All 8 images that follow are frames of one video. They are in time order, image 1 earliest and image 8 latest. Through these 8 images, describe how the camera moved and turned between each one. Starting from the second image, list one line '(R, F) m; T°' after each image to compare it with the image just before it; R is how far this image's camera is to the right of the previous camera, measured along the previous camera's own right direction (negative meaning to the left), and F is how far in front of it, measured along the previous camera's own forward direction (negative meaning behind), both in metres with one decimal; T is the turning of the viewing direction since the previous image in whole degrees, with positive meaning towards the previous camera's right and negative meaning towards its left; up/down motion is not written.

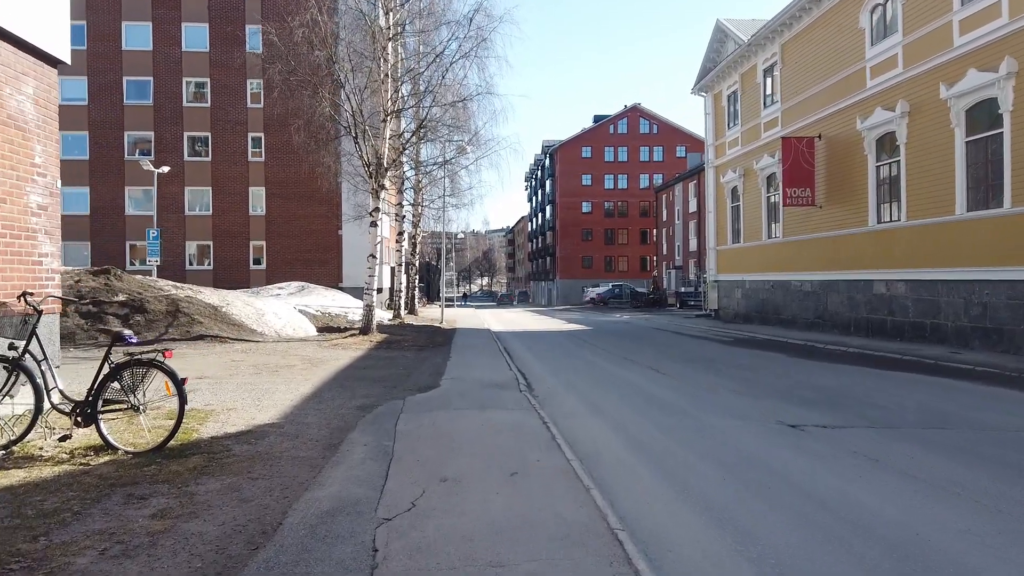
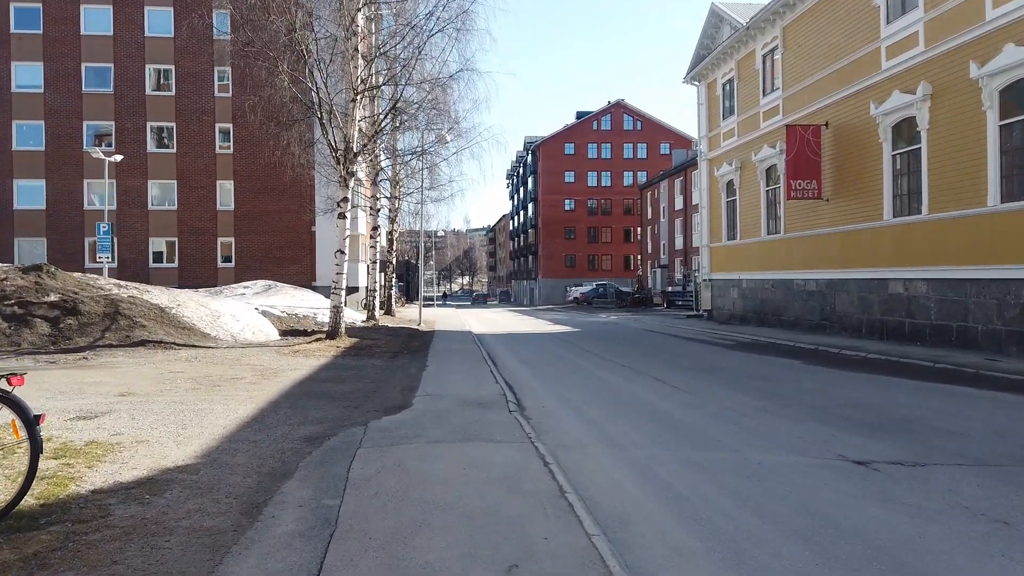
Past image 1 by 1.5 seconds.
(-0.1, +1.9) m; +2°
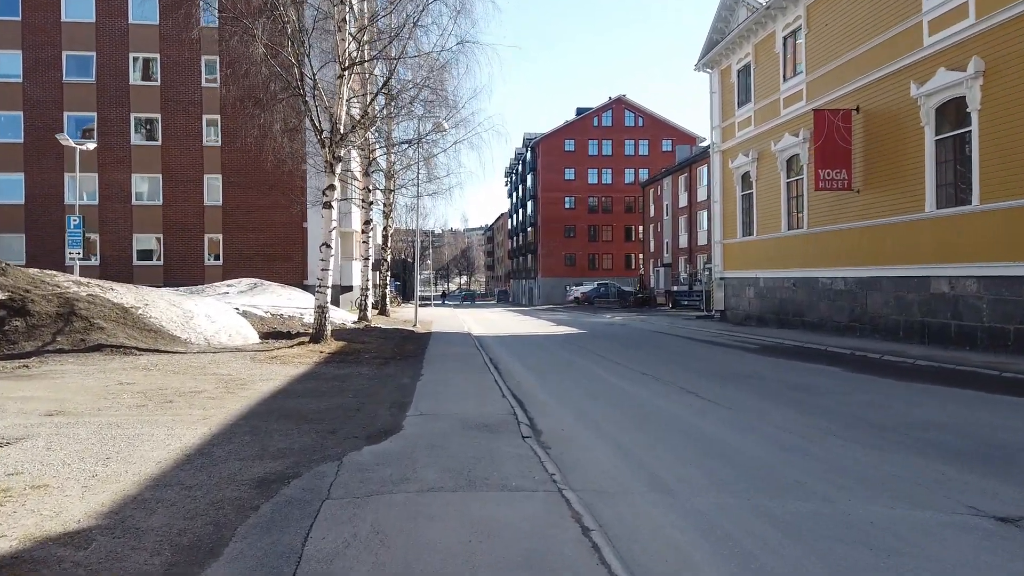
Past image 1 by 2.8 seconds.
(-0.2, +1.8) m; 0°
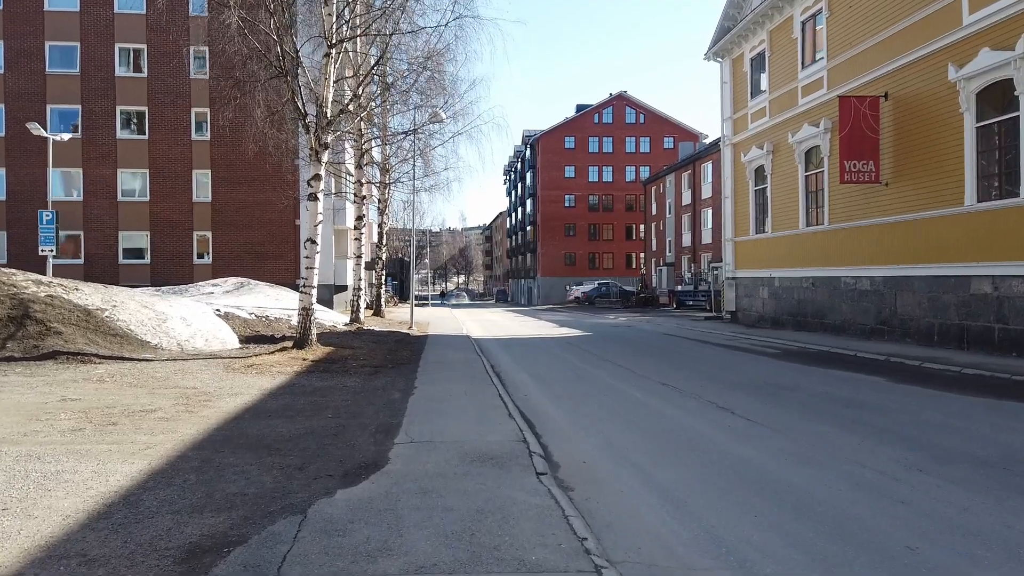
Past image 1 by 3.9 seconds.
(-0.1, +1.4) m; 0°
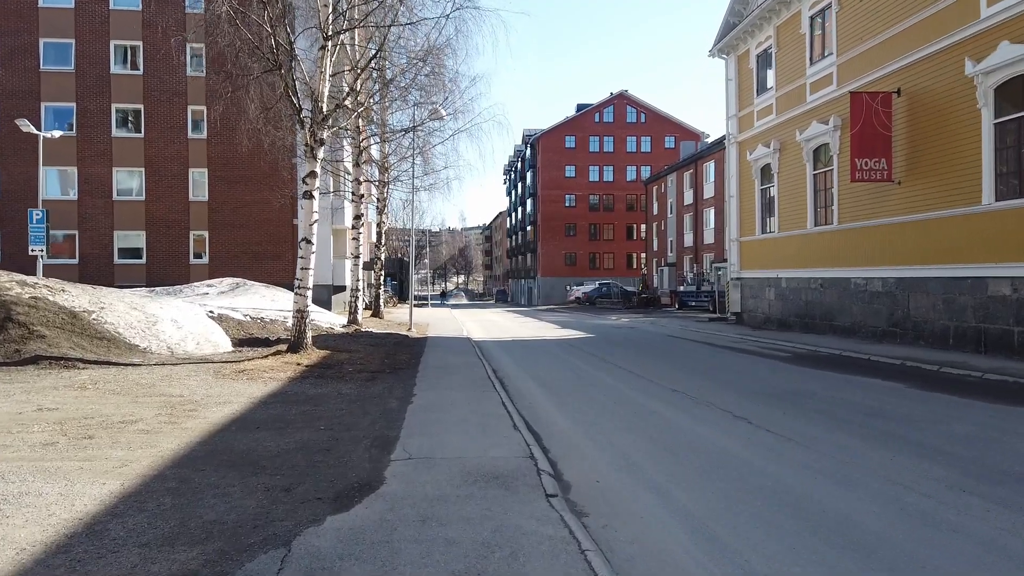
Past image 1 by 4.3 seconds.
(-0.1, +0.5) m; 0°
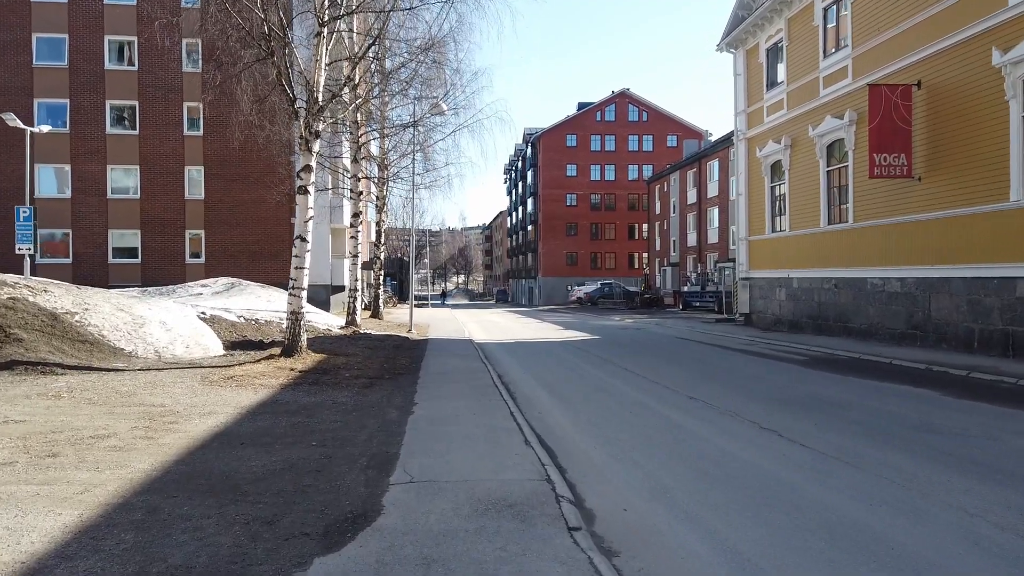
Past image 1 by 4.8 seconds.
(-0.1, +0.7) m; 0°
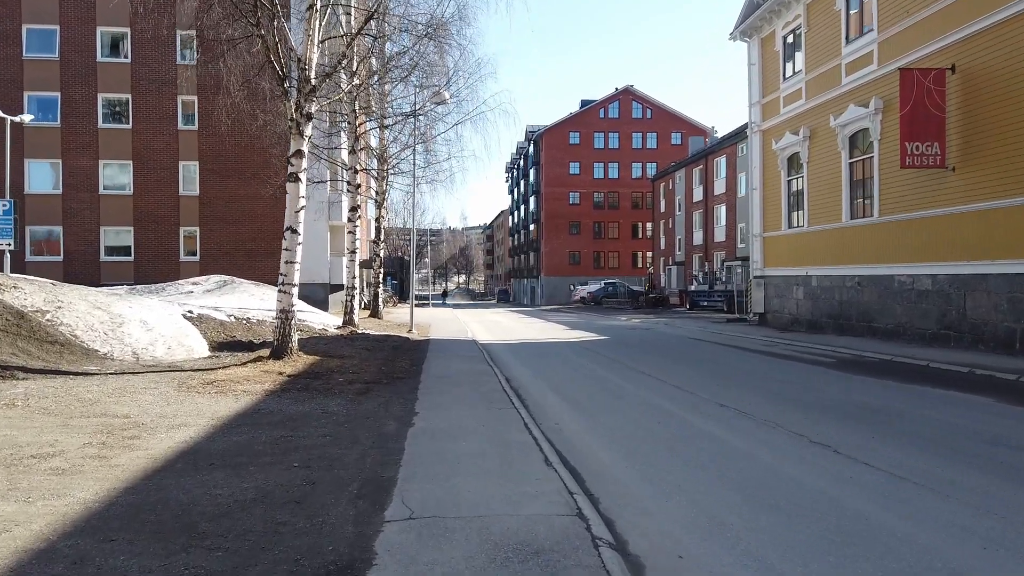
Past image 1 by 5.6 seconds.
(-0.1, +1.1) m; 0°
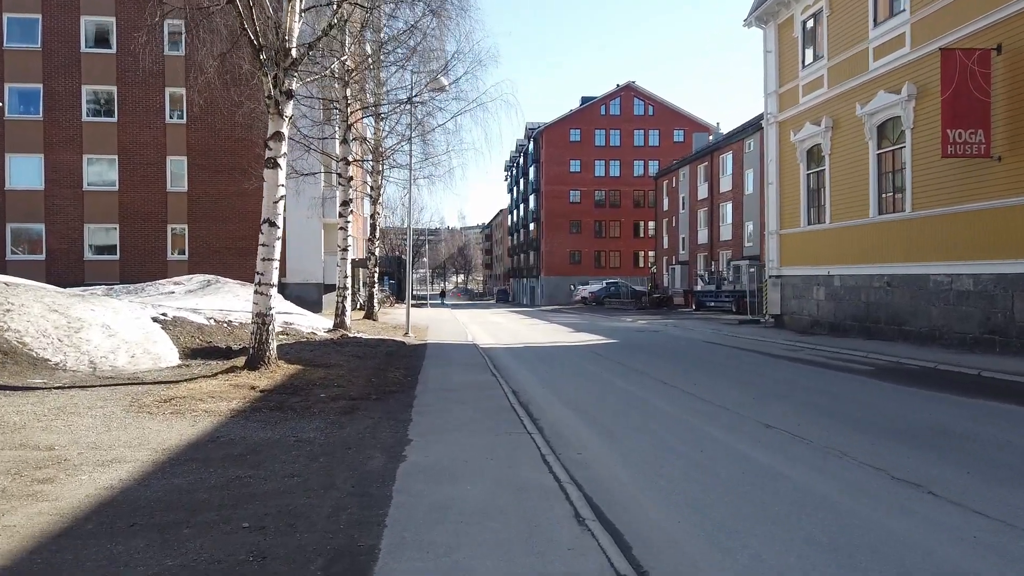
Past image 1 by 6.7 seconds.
(-0.1, +1.4) m; 0°
